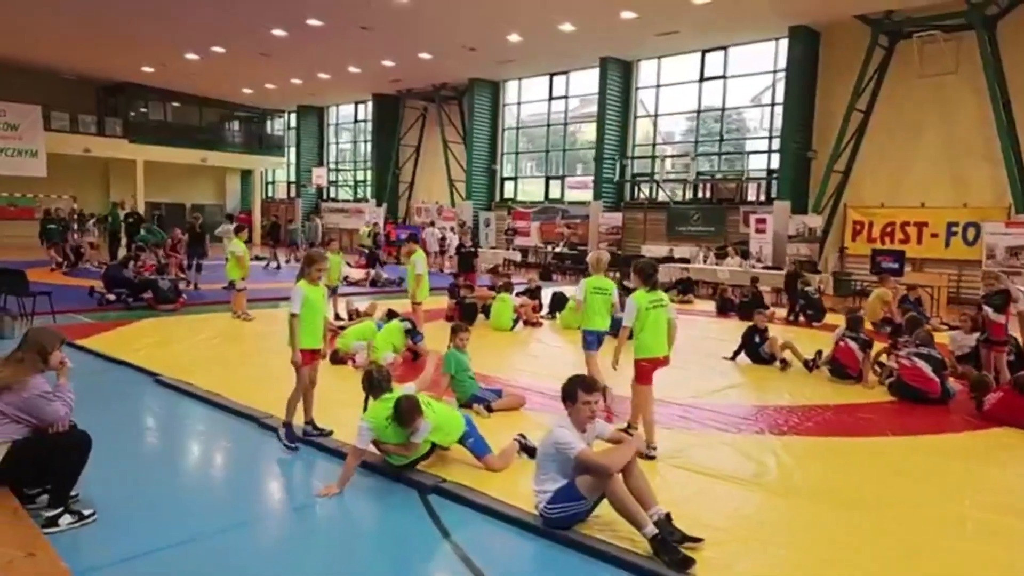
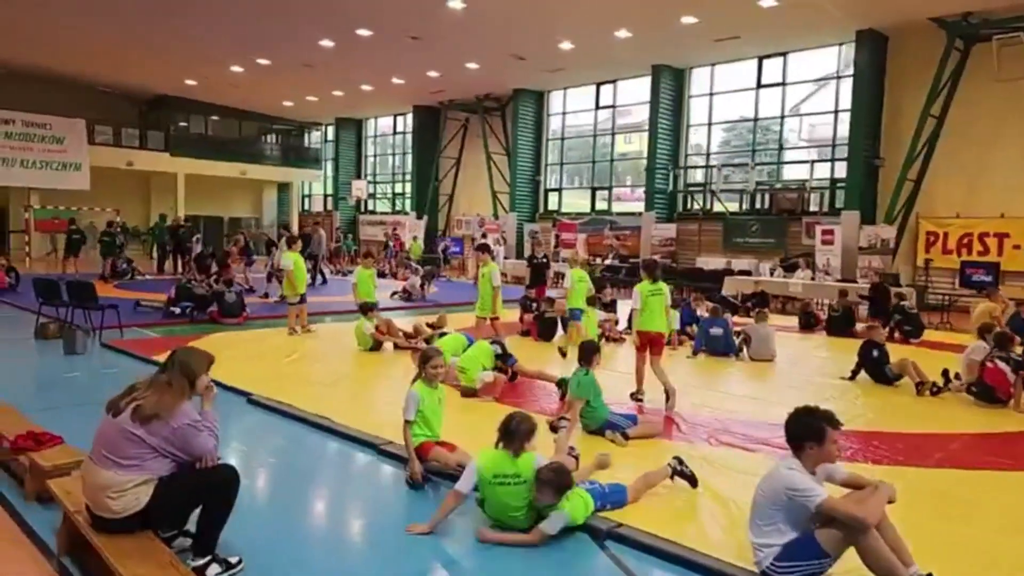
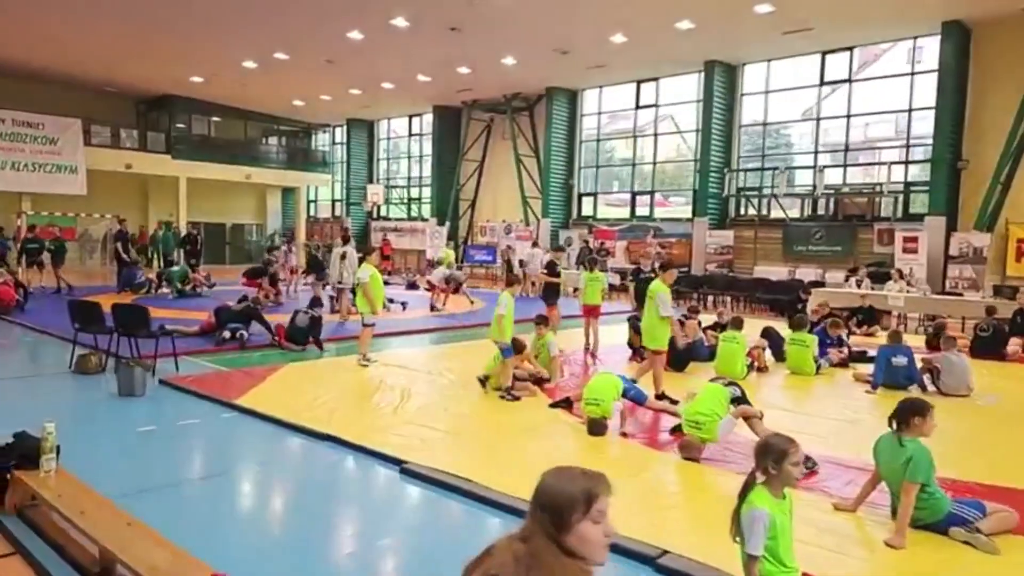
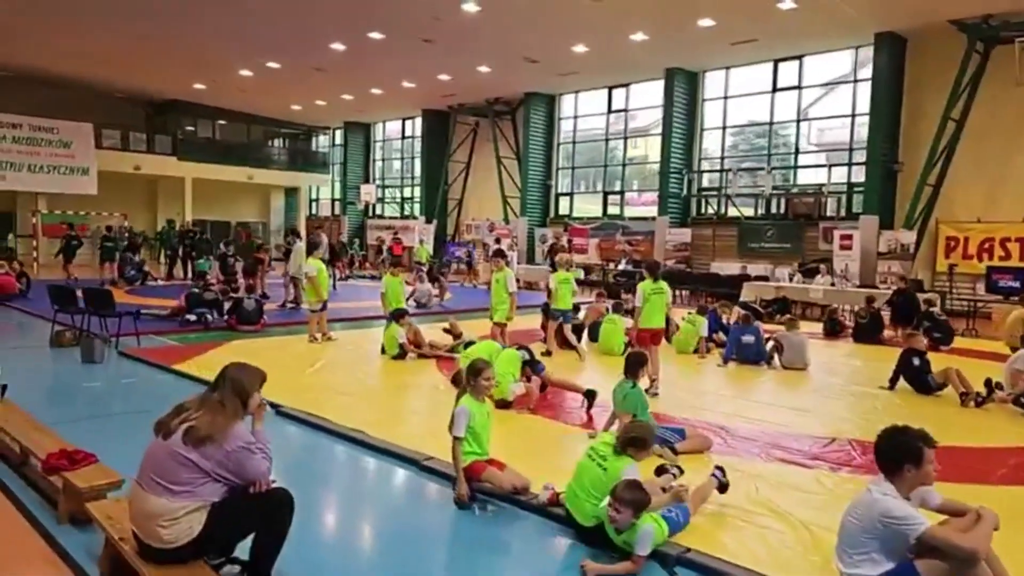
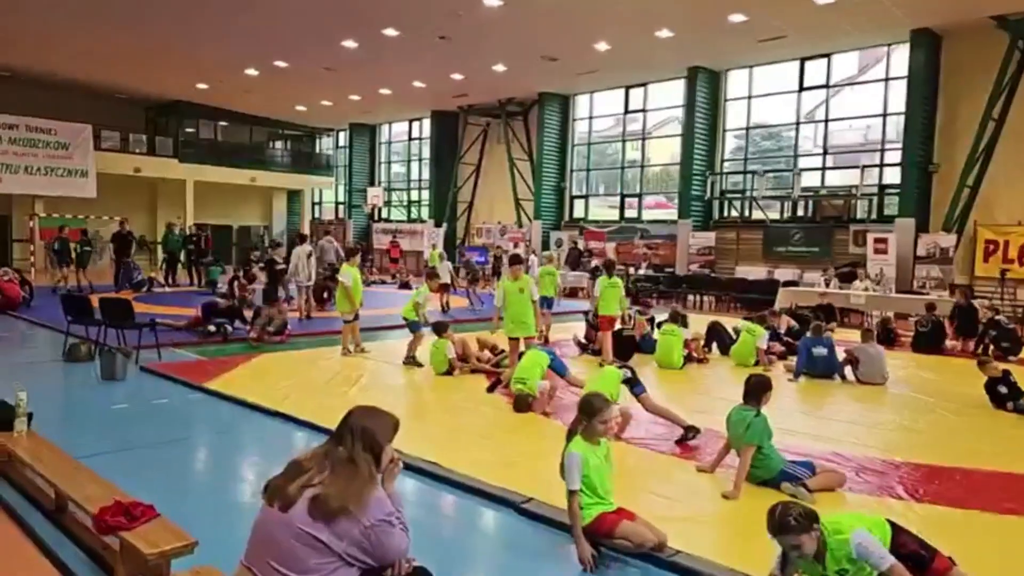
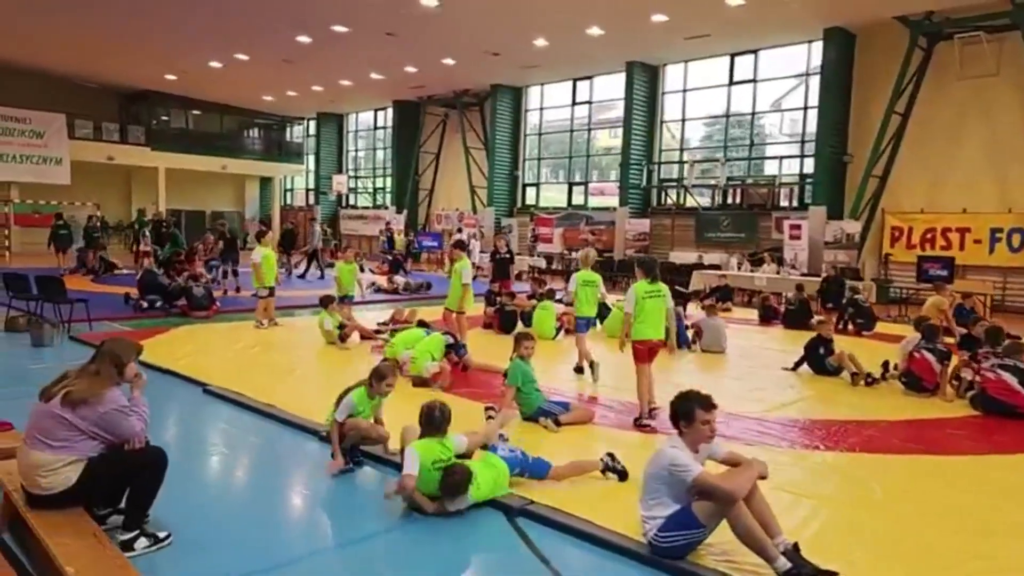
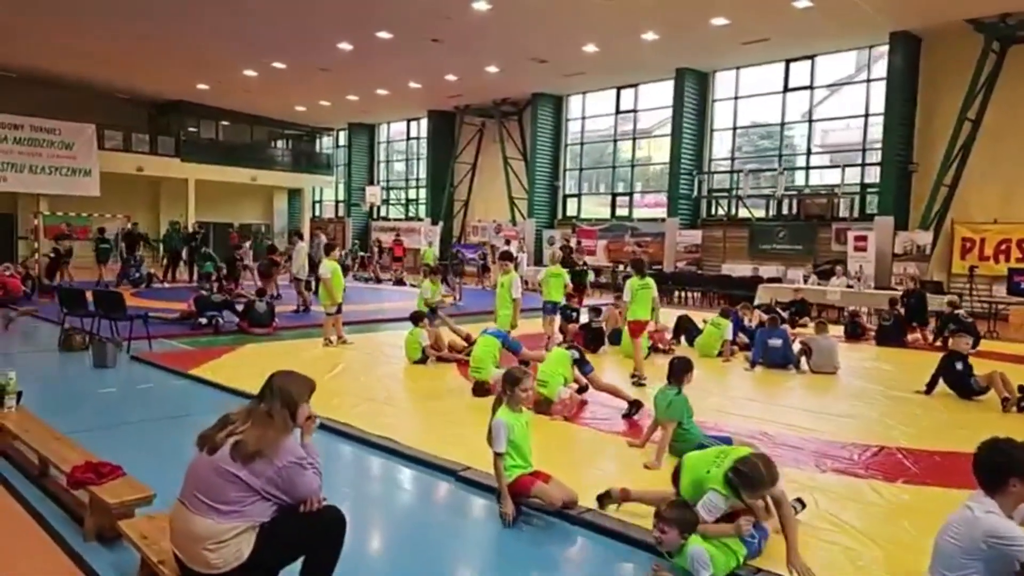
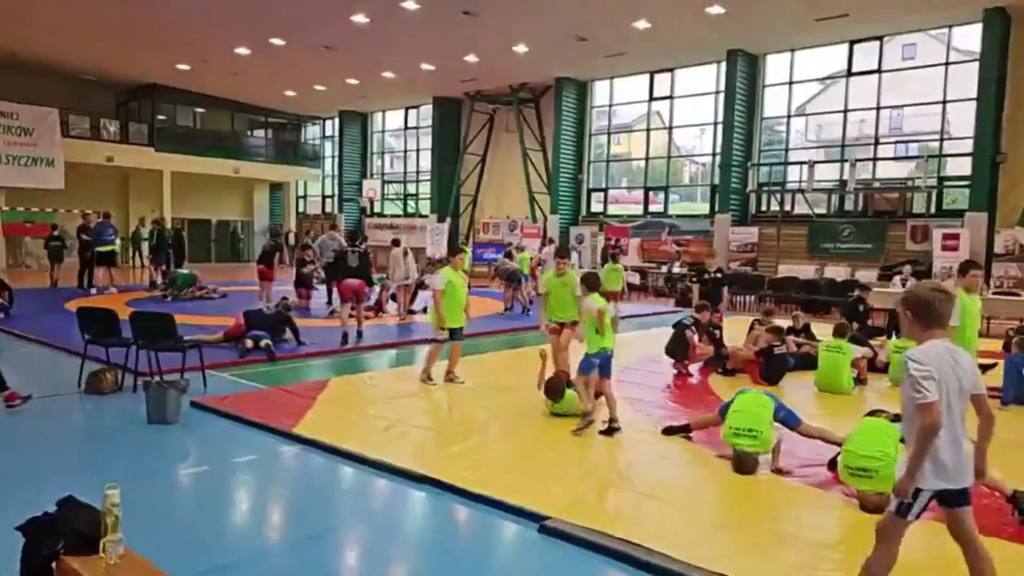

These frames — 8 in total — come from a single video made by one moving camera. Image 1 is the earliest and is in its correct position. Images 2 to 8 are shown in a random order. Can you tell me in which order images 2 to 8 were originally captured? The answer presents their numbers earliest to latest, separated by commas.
6, 2, 4, 7, 5, 3, 8
